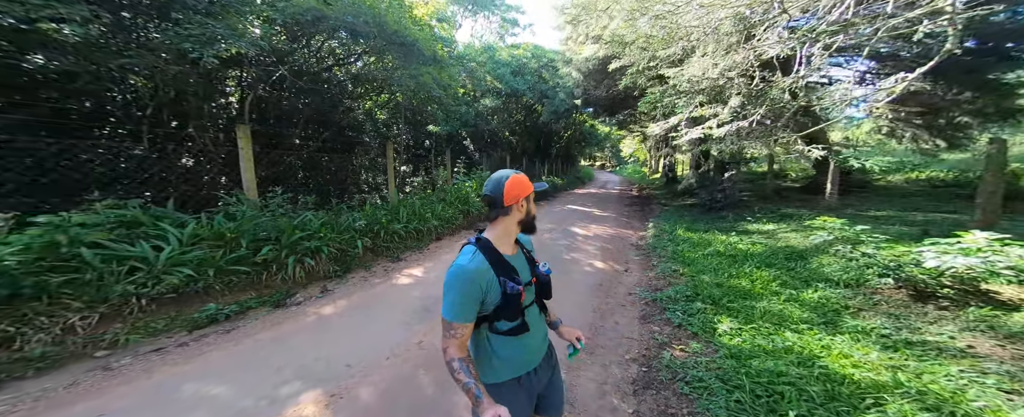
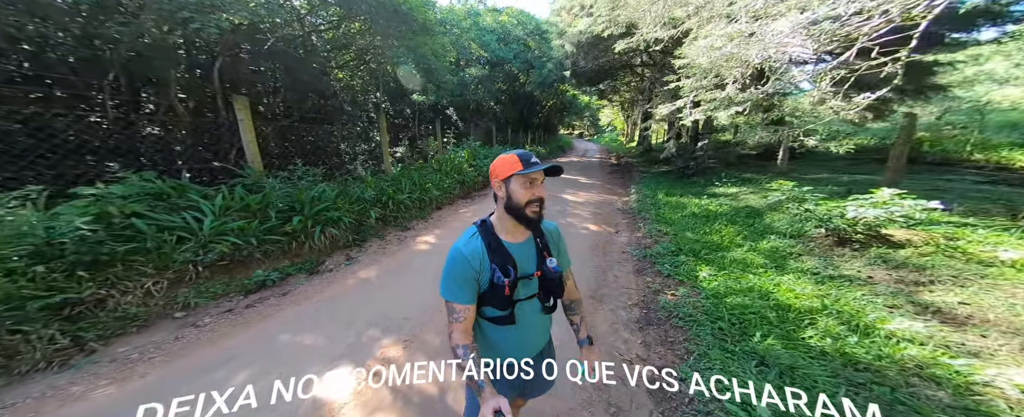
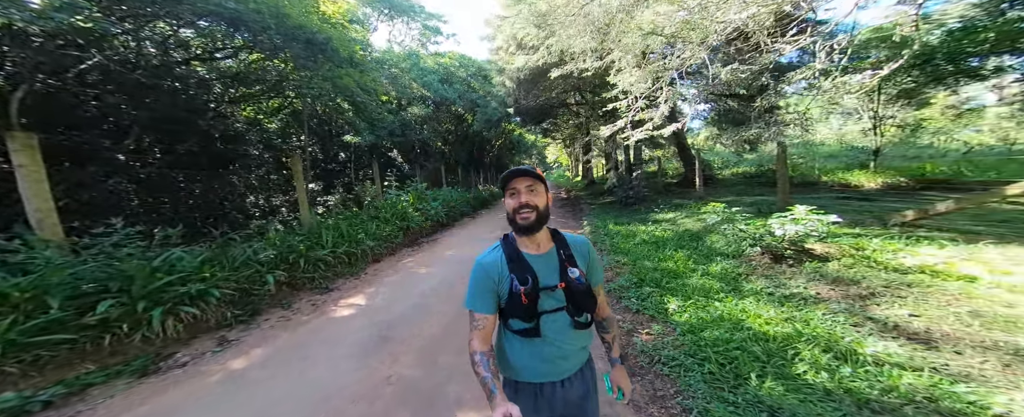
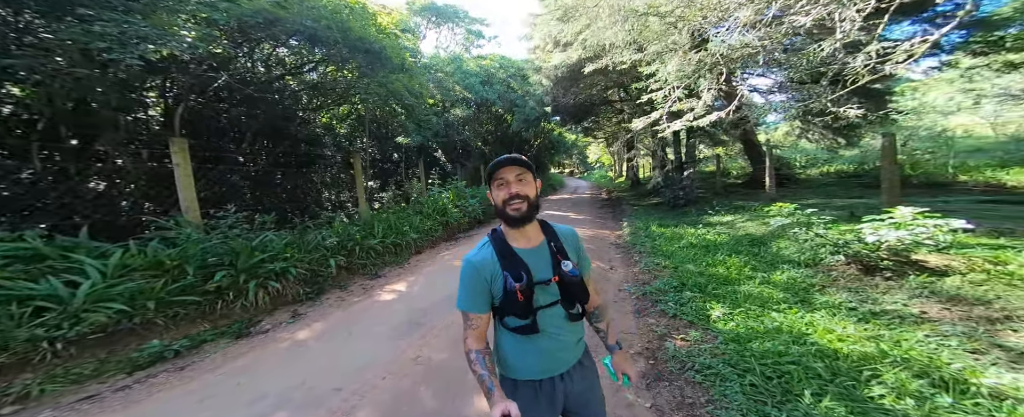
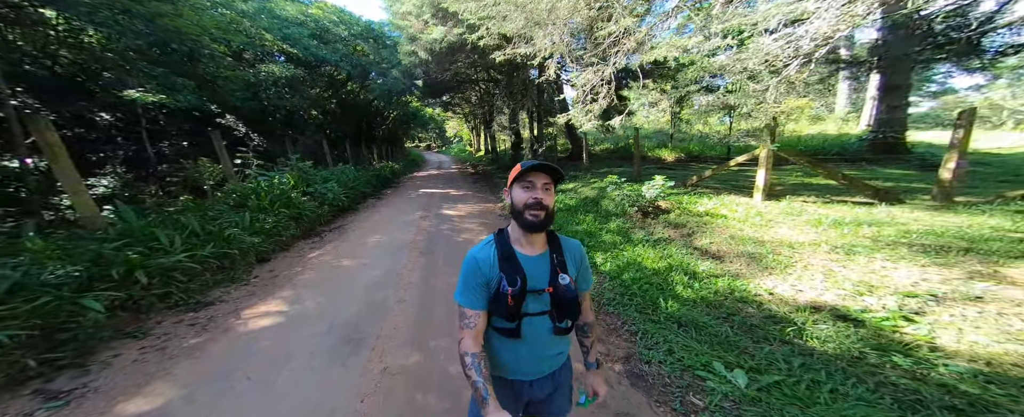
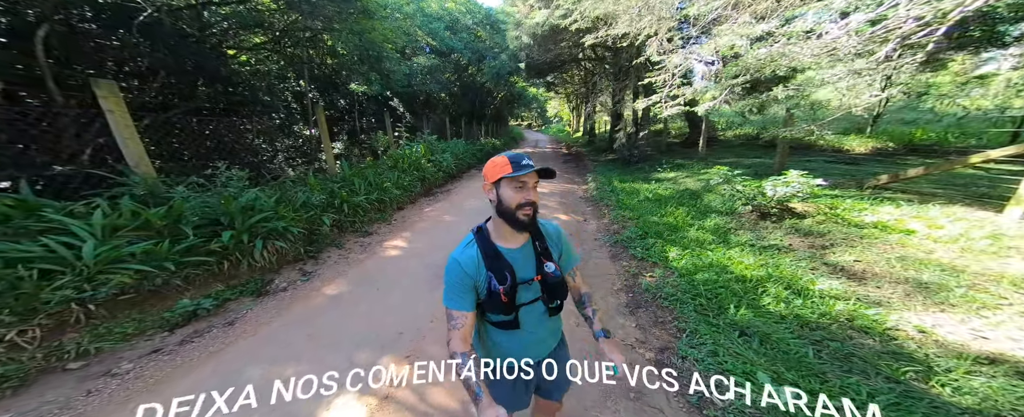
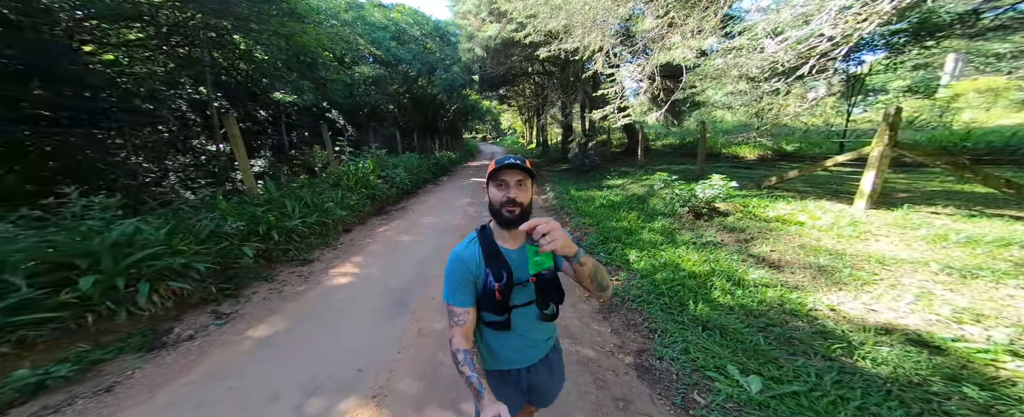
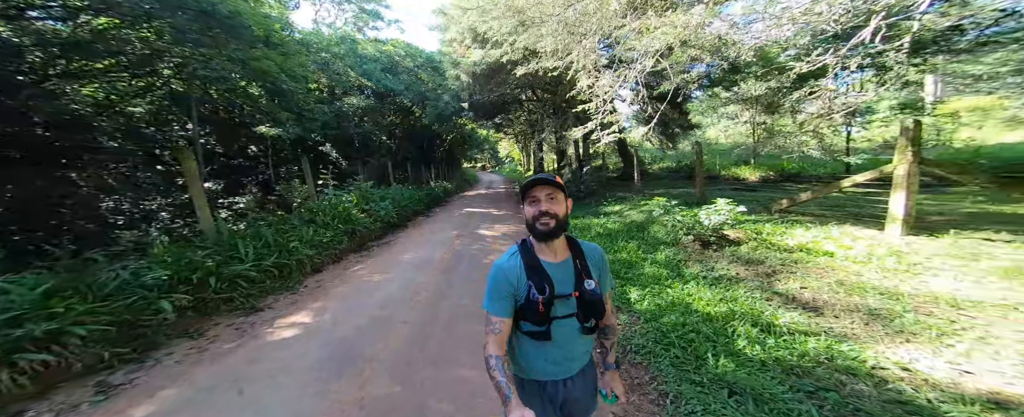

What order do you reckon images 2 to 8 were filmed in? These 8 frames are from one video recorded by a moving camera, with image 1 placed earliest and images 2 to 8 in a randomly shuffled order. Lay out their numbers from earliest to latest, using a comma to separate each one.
4, 3, 8, 5, 7, 6, 2
